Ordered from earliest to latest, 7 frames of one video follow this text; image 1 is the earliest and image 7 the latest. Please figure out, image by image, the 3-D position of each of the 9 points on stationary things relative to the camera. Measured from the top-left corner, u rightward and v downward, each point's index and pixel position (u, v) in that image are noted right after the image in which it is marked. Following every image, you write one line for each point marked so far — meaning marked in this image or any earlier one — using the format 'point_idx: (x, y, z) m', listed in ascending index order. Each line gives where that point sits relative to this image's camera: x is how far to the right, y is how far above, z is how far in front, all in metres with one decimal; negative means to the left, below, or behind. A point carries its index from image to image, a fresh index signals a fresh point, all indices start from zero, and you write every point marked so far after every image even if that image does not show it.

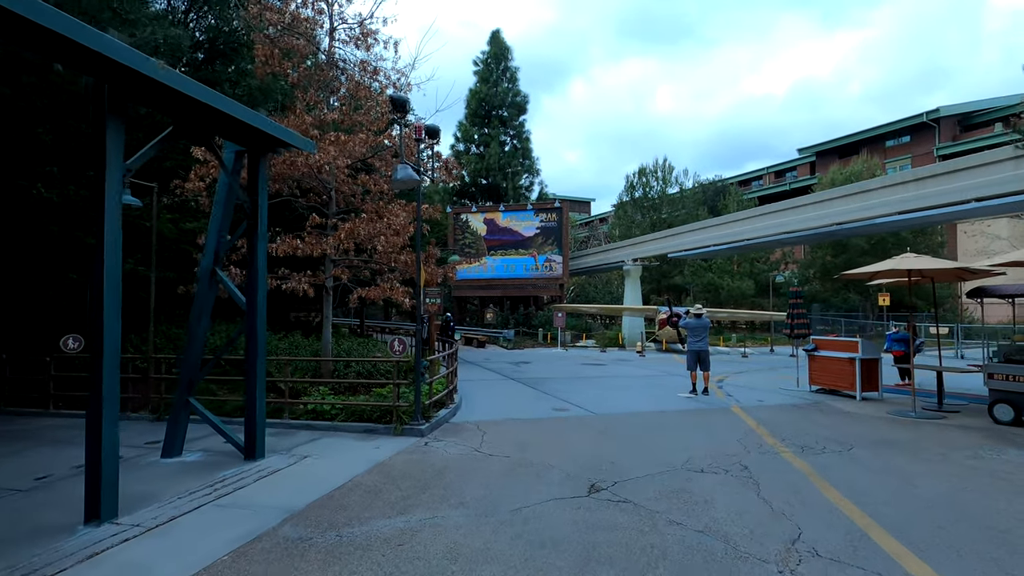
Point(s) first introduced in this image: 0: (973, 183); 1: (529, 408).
0: (+13.0, +2.9, +15.0) m
1: (+0.4, -2.6, +11.7) m
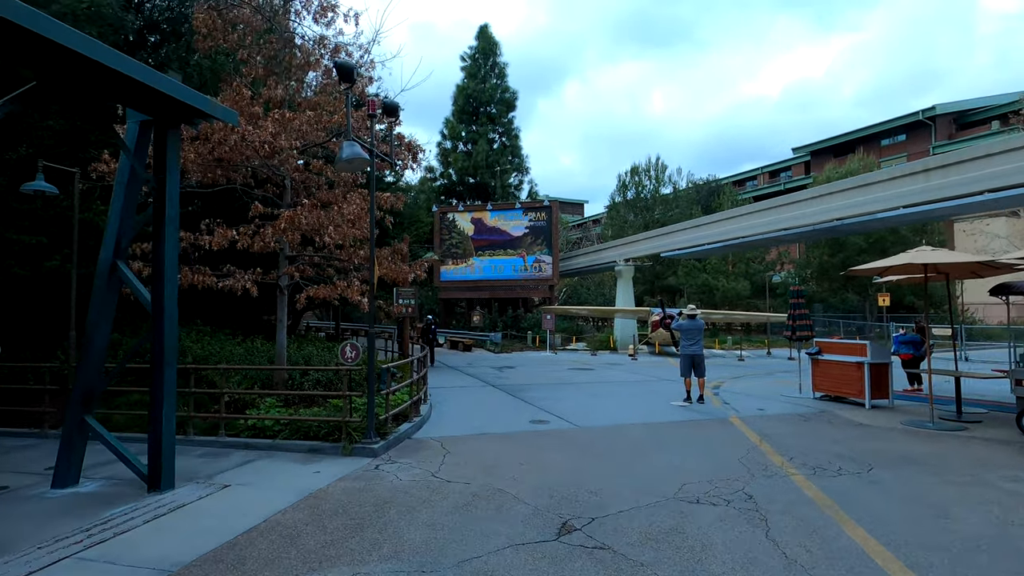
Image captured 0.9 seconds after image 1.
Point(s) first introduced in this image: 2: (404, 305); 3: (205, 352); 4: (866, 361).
0: (+12.4, +3.0, +14.0) m
1: (-0.1, -2.6, +10.6) m
2: (-3.0, -0.5, +14.7) m
3: (-6.8, -1.4, +11.9) m
4: (+7.8, -1.6, +11.8) m
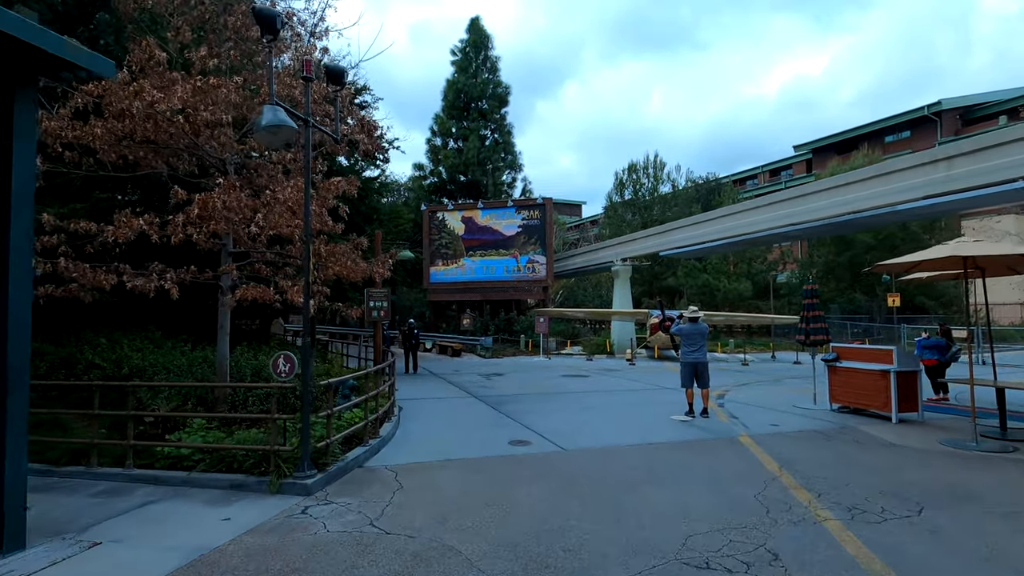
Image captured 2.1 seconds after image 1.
0: (+12.0, +3.0, +12.6) m
1: (-0.5, -2.6, +9.1) m
2: (-3.5, -0.5, +13.3) m
3: (-7.2, -1.5, +10.5) m
4: (+7.4, -1.6, +10.4) m
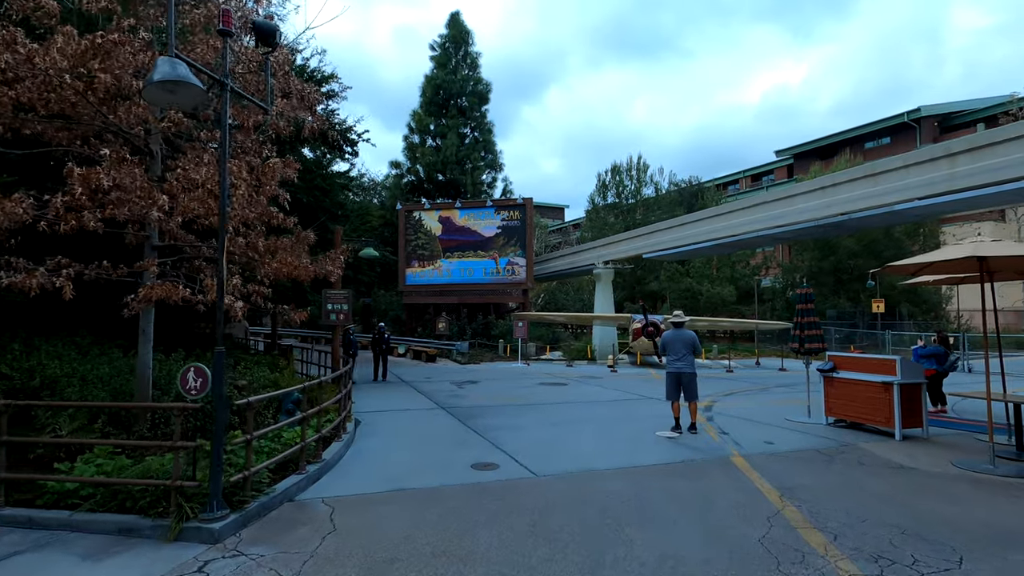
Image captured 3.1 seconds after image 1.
0: (+11.4, +2.9, +11.9) m
1: (-1.0, -2.6, +8.0) m
2: (-4.1, -0.5, +12.1) m
3: (-7.8, -1.4, +9.1) m
4: (+6.9, -1.7, +9.5) m
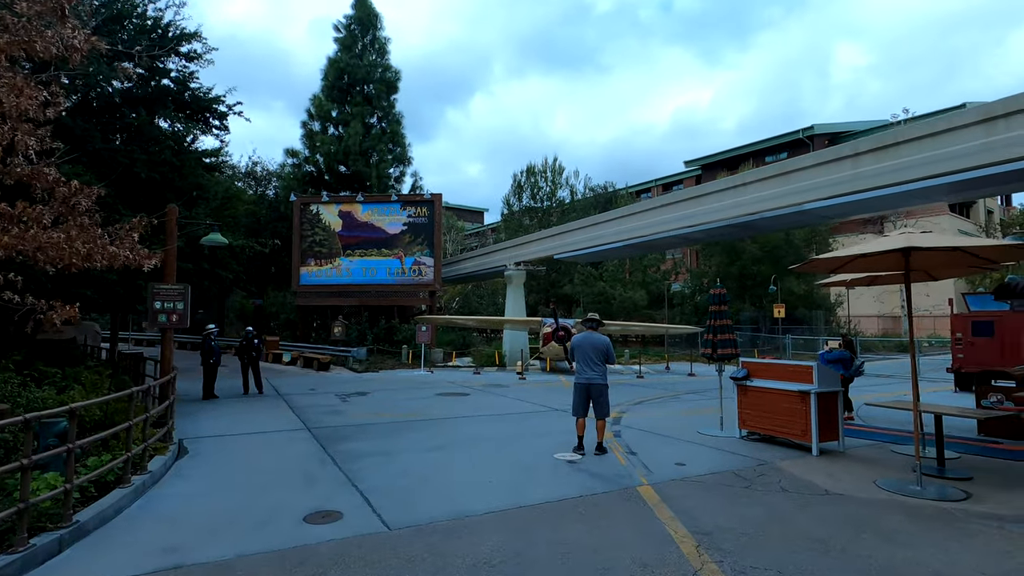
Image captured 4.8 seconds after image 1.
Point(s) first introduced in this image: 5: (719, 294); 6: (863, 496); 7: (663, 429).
0: (+9.0, +2.9, +11.7) m
1: (-2.7, -2.5, +6.0) m
2: (-6.3, -0.4, +9.6) m
3: (-9.5, -1.2, +6.1) m
4: (+4.9, -1.6, +8.6) m
5: (+4.8, -0.1, +12.4) m
6: (+4.3, -2.5, +6.5) m
7: (+3.1, -2.8, +10.8) m
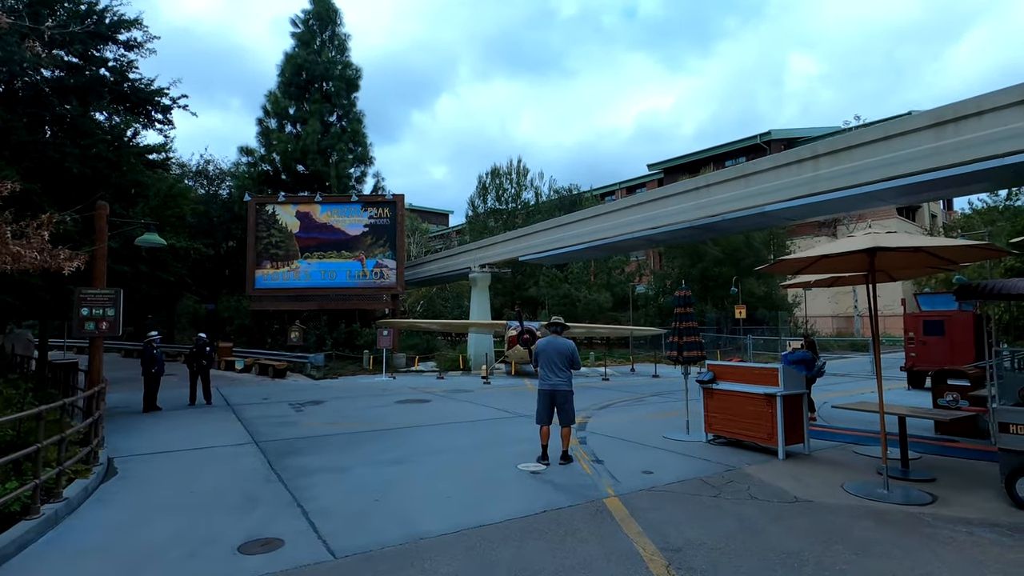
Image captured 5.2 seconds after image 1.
0: (+8.2, +2.8, +11.9) m
1: (-3.1, -2.5, +5.4) m
2: (-7.0, -0.5, +8.8) m
3: (-10.0, -1.3, +5.0) m
4: (+4.3, -1.7, +8.5) m
5: (+3.9, -0.2, +12.3) m
6: (+3.8, -2.6, +6.4) m
7: (+2.3, -2.9, +10.5) m
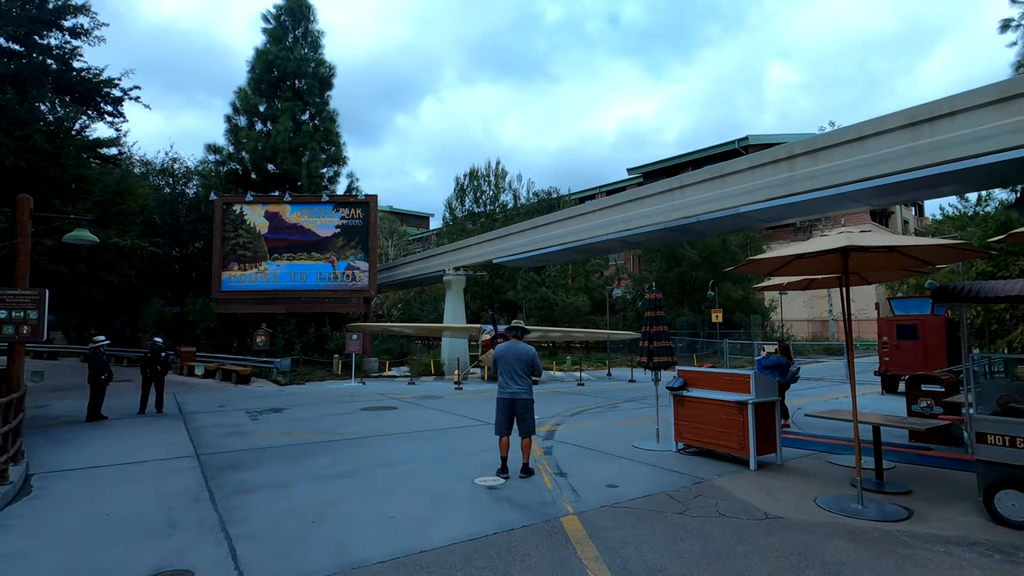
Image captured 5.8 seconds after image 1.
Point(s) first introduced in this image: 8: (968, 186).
0: (+7.5, +2.8, +11.6) m
1: (-3.6, -2.5, +4.7) m
2: (-7.6, -0.5, +8.0) m
3: (-10.5, -1.3, +4.2) m
4: (+3.6, -1.7, +8.1) m
5: (+3.2, -0.3, +11.9) m
6: (+3.3, -2.6, +6.0) m
7: (+1.6, -2.9, +10.1) m
8: (+9.4, +2.1, +11.0) m
